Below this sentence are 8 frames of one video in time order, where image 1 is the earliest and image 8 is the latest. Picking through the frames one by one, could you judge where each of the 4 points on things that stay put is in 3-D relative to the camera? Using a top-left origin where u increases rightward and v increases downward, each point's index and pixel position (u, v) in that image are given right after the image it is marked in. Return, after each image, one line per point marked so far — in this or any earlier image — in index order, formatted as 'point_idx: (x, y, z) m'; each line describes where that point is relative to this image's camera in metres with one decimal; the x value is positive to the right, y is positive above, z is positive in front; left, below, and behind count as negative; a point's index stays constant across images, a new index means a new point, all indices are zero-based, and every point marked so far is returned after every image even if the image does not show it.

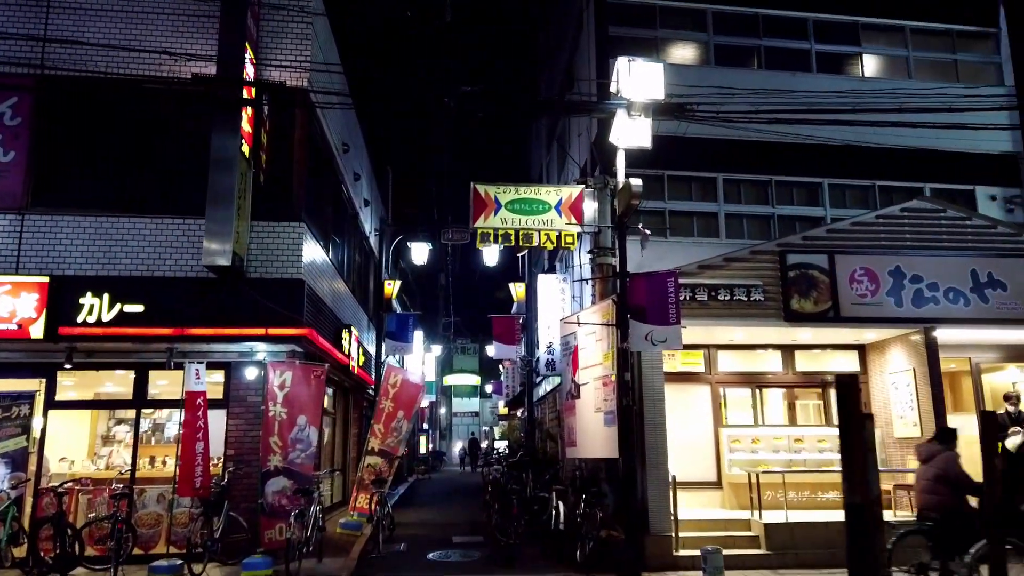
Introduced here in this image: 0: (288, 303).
0: (-3.1, -0.2, +10.5) m
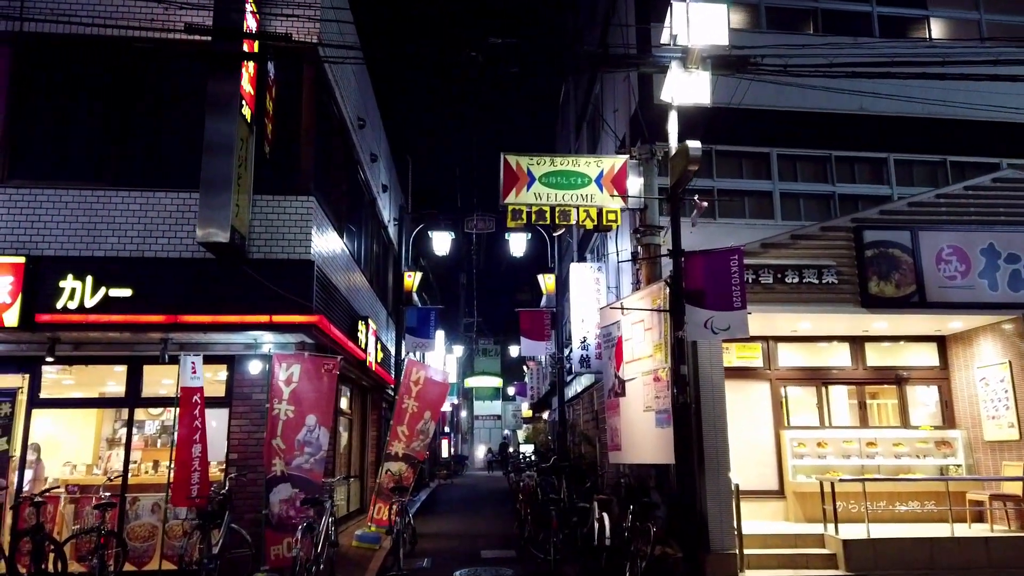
0: (-2.7, 0.0, +9.2) m
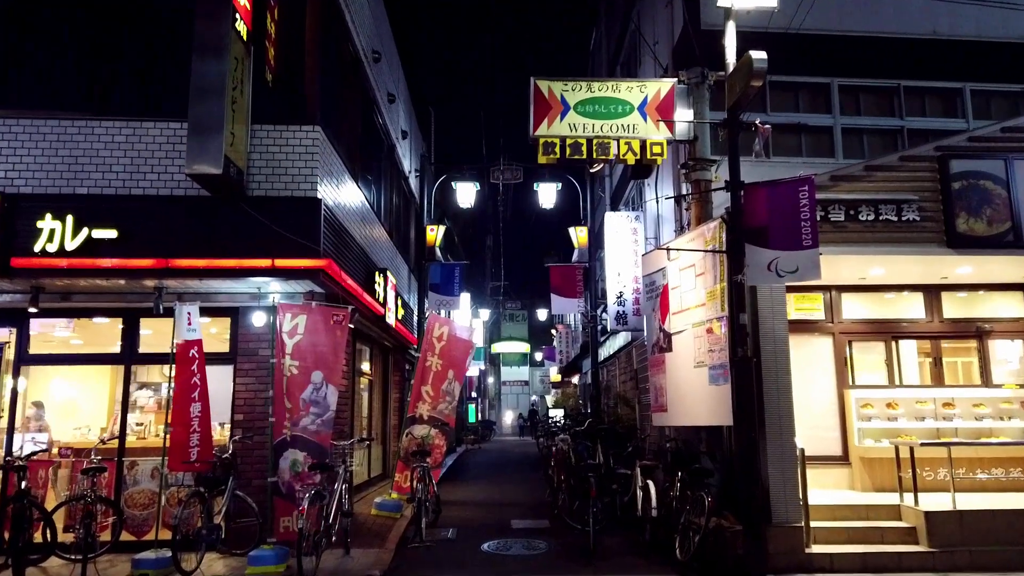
0: (-2.3, +0.7, +8.2) m
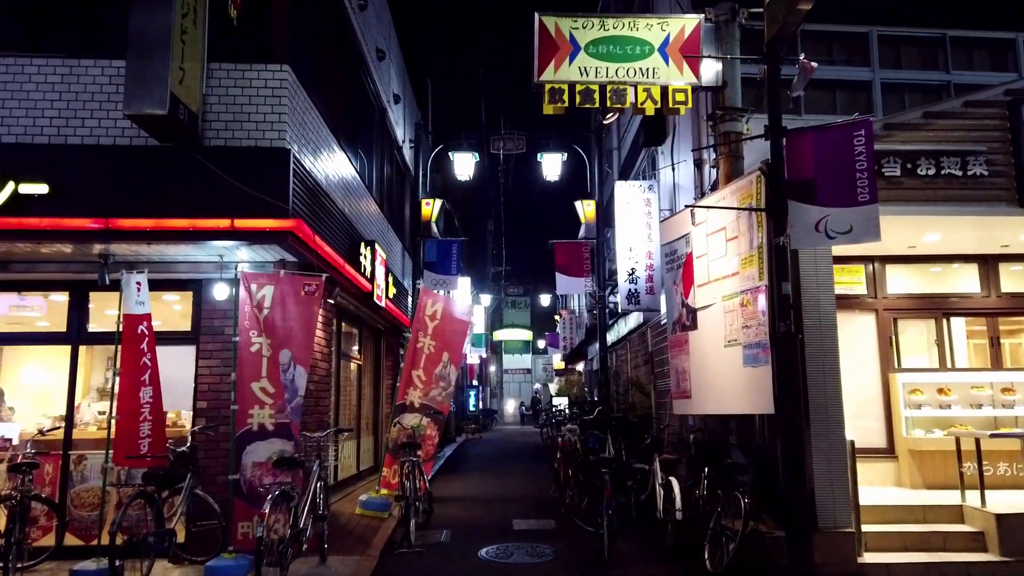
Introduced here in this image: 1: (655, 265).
0: (-2.3, +1.0, +7.0) m
1: (+2.4, +0.4, +12.8) m
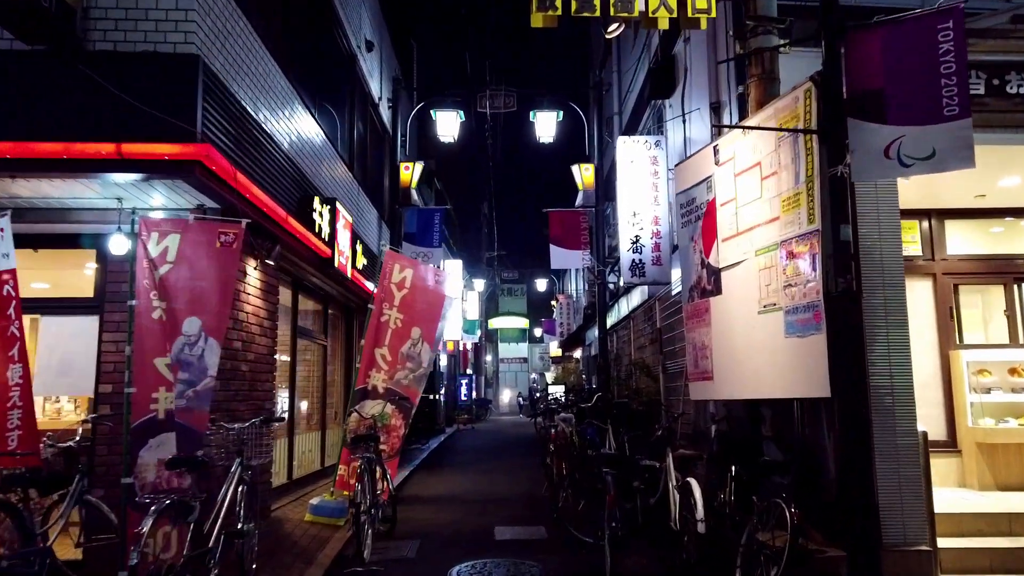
0: (-2.5, +1.4, +5.4) m
1: (+2.2, +0.8, +11.2) m
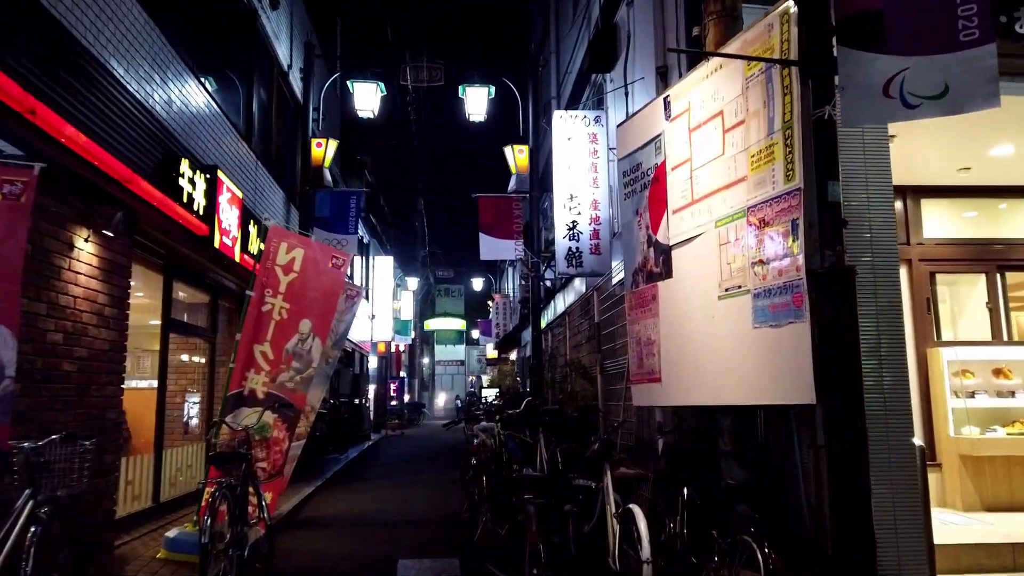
0: (-3.0, +1.5, +3.9) m
1: (+1.2, +0.9, +10.1) m
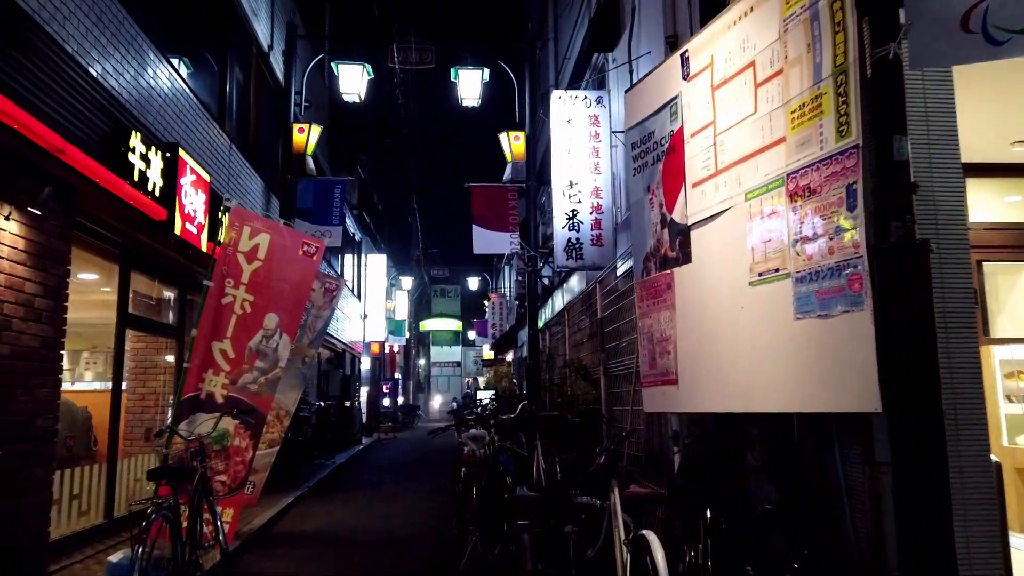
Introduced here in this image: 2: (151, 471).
0: (-3.1, +1.6, +3.1) m
1: (+1.1, +1.0, +9.3) m
2: (-2.3, -1.2, +5.0) m
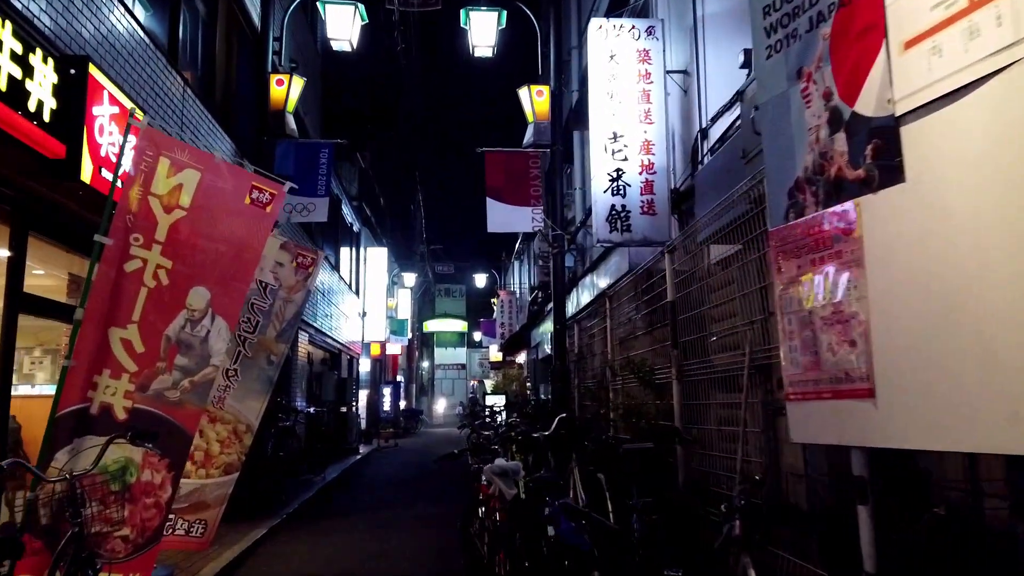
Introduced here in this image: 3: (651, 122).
0: (-2.8, +1.8, +1.1) m
1: (+1.4, +1.2, +7.3) m
2: (-2.1, -1.0, +3.0) m
3: (+1.4, +1.6, +7.4) m
